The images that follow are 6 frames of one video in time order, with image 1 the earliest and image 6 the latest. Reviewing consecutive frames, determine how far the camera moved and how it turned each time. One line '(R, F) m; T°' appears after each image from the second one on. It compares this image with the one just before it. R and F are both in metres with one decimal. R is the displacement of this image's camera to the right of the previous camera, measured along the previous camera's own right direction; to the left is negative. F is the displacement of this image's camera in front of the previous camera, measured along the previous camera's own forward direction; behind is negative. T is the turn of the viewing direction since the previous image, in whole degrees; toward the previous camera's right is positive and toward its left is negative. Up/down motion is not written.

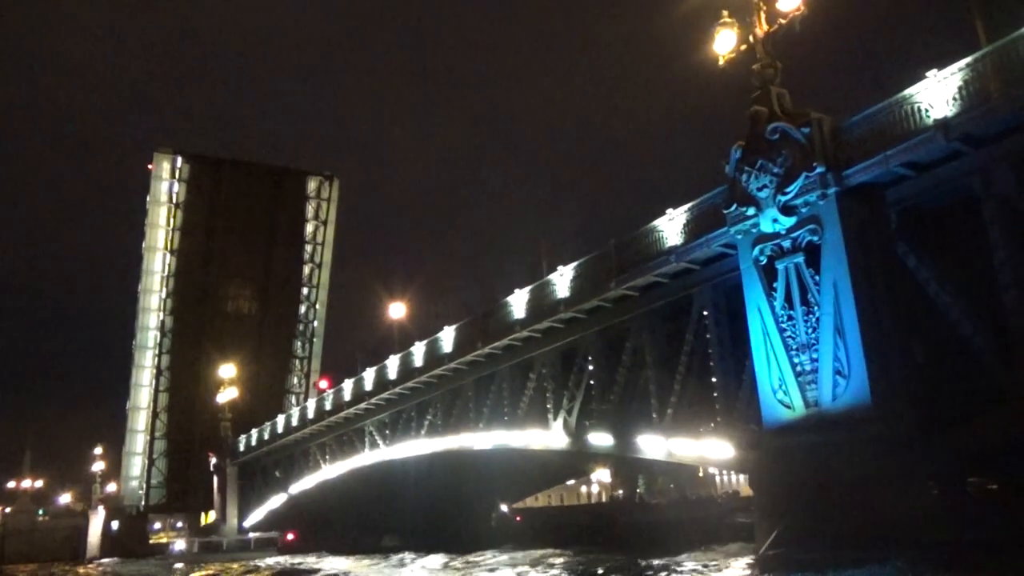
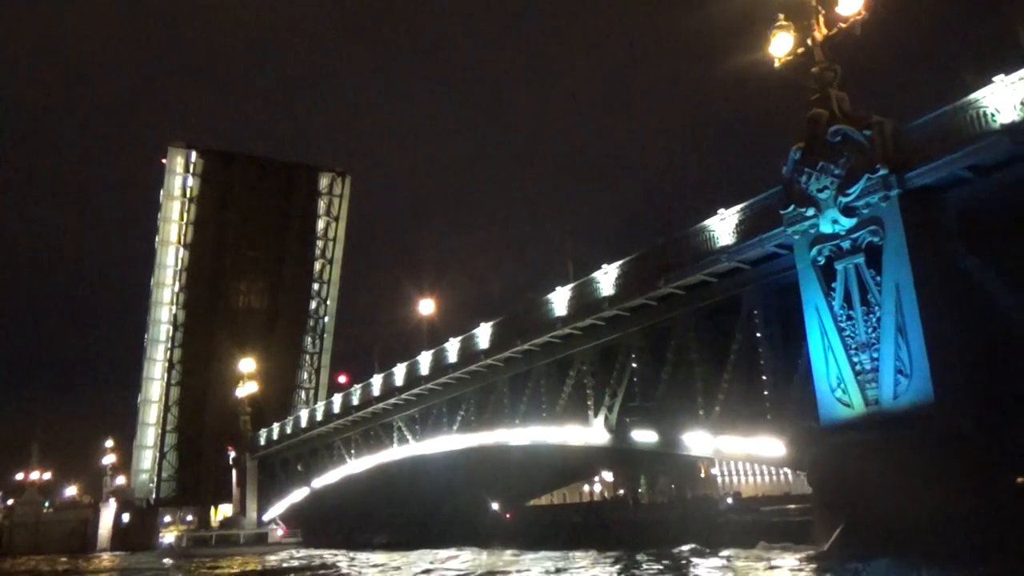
(-0.7, -0.1) m; 0°
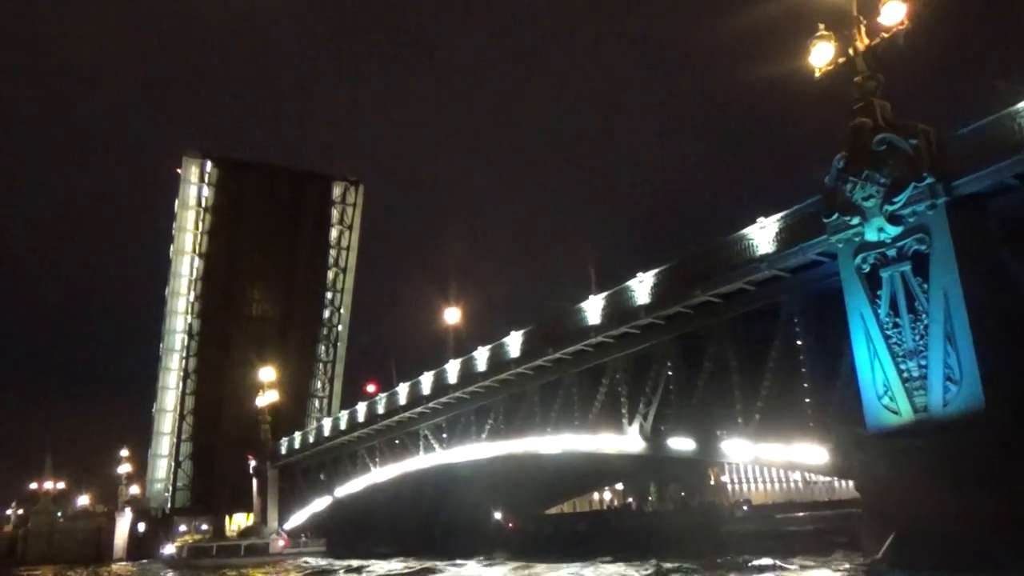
(-0.5, -0.1) m; 0°
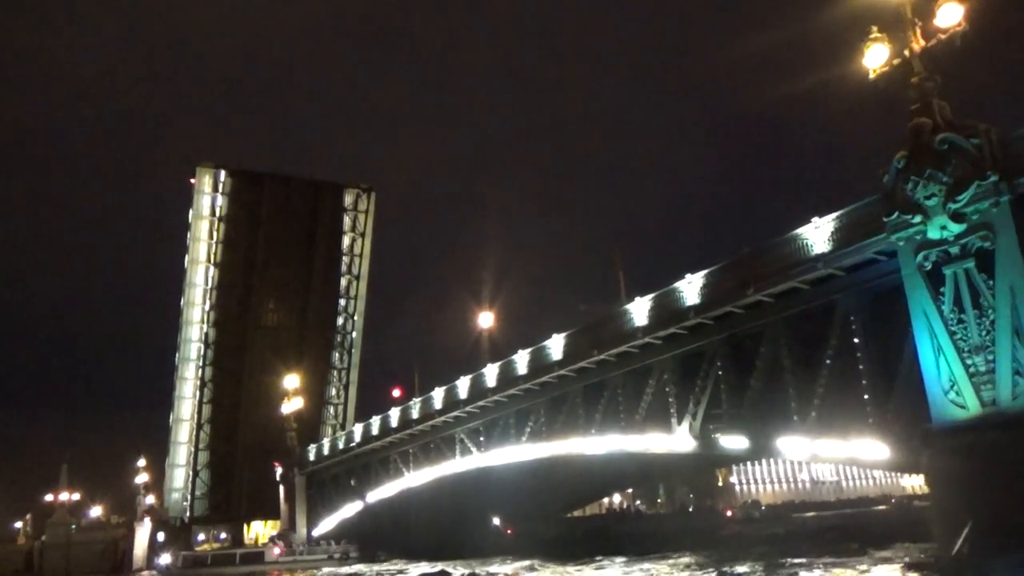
(-0.8, -0.2) m; 0°
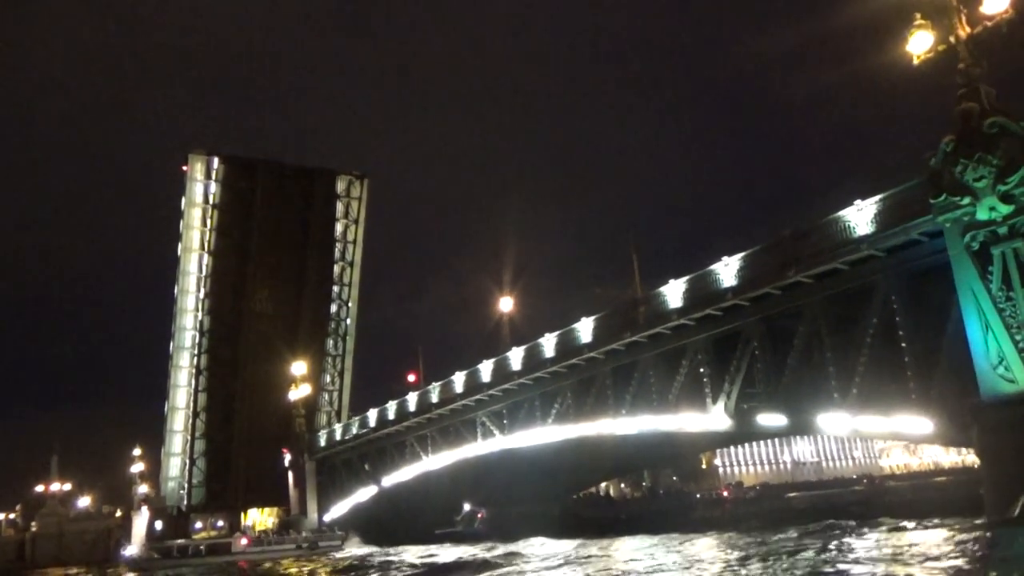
(-1.0, -0.2) m; +2°
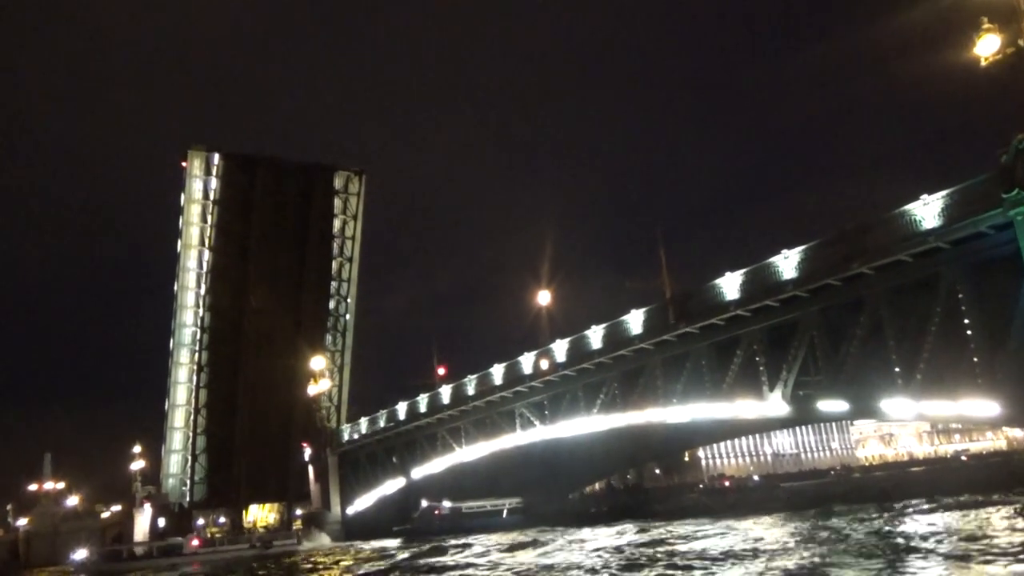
(-1.6, -0.4) m; +2°
